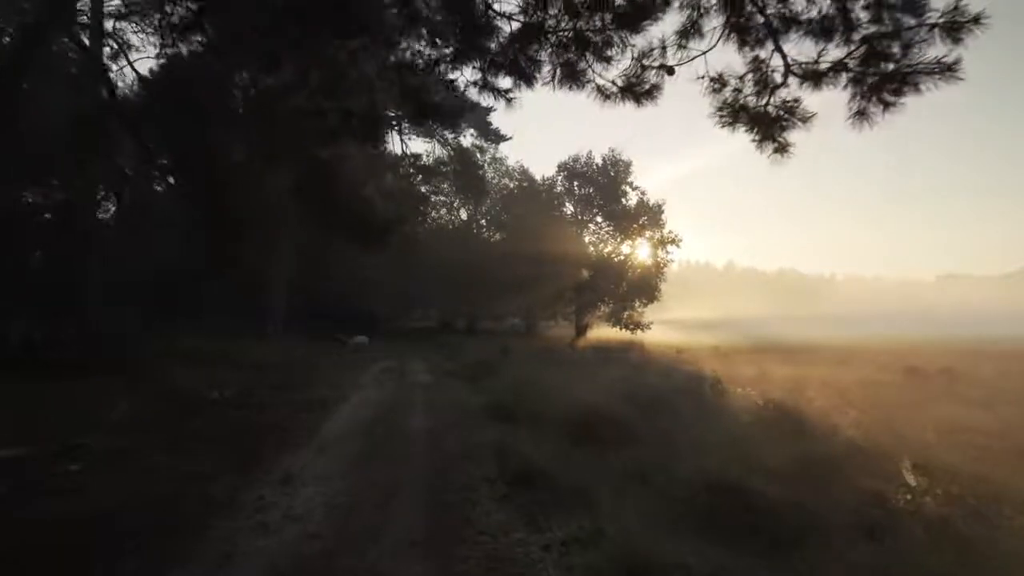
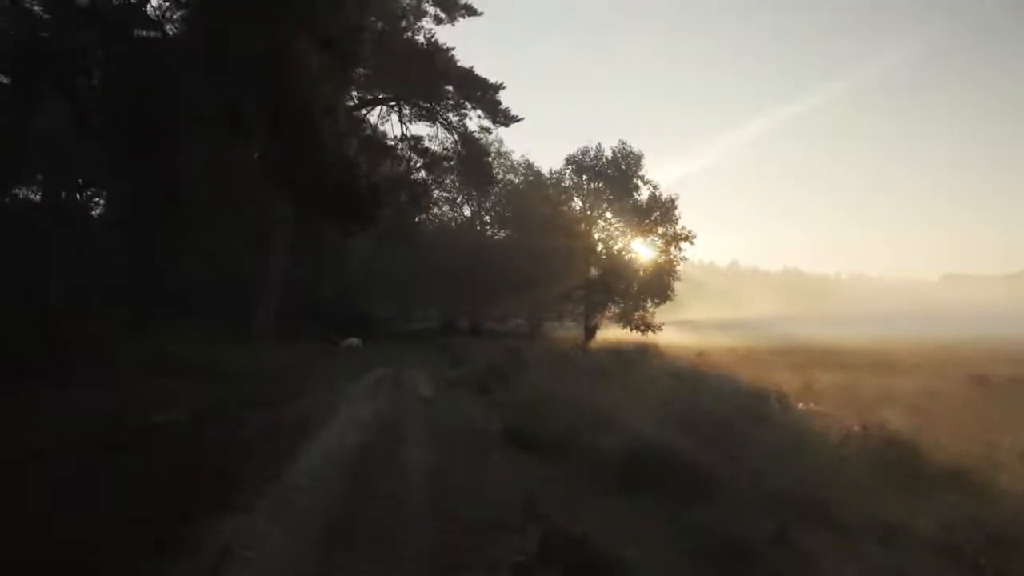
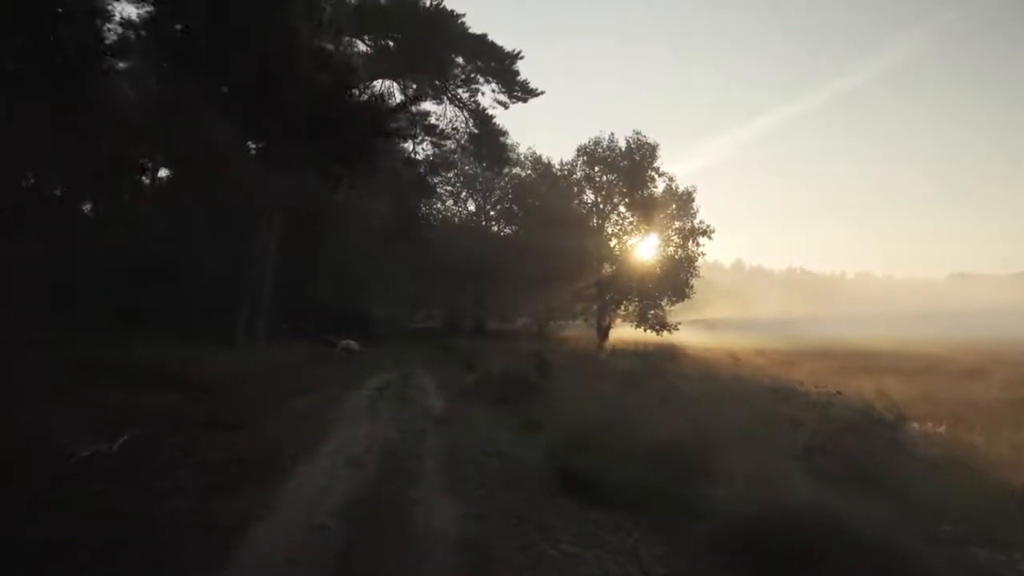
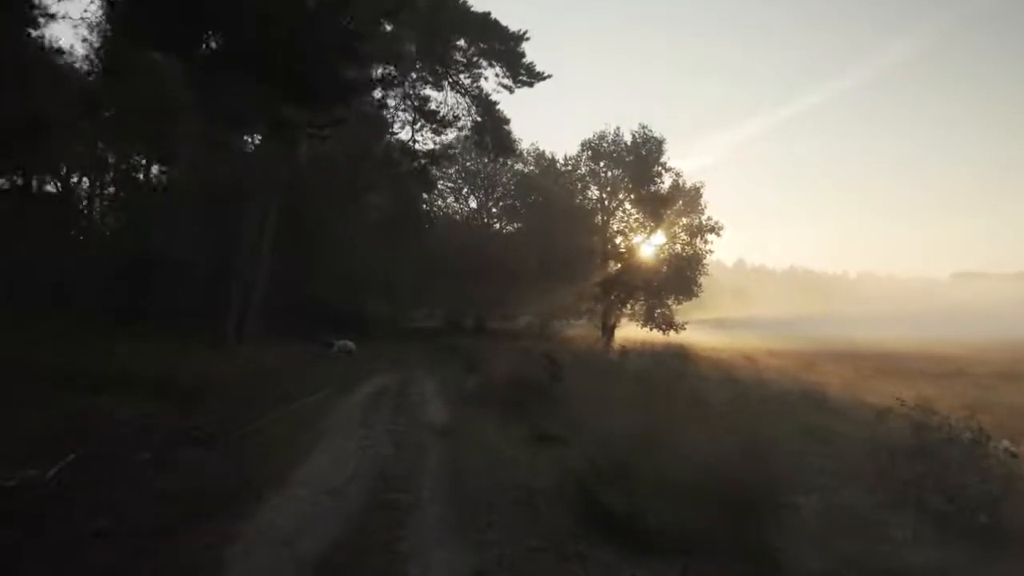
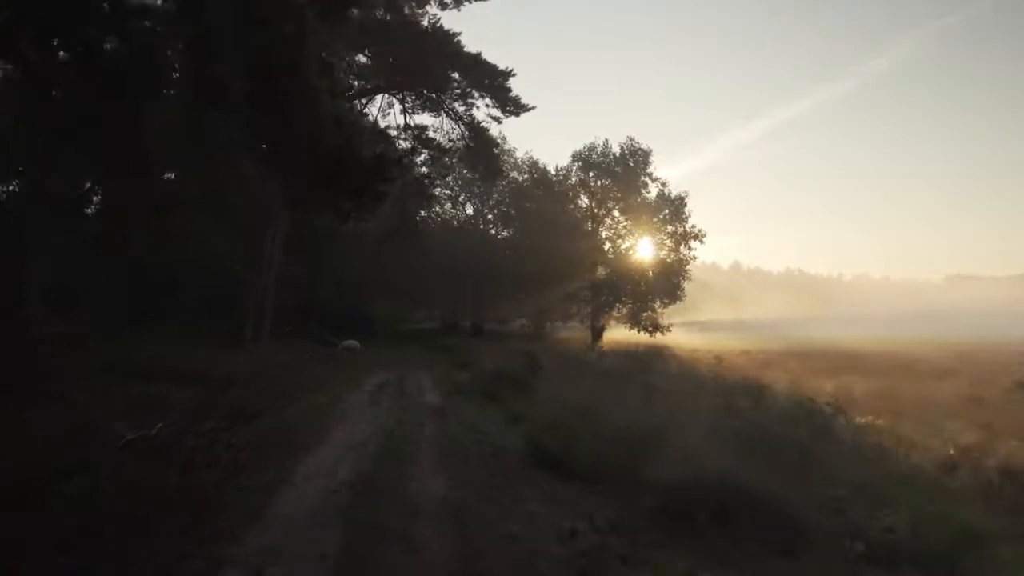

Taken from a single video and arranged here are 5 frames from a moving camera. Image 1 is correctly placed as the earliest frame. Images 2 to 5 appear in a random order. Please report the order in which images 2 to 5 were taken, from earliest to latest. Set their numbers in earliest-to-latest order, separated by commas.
2, 5, 3, 4
